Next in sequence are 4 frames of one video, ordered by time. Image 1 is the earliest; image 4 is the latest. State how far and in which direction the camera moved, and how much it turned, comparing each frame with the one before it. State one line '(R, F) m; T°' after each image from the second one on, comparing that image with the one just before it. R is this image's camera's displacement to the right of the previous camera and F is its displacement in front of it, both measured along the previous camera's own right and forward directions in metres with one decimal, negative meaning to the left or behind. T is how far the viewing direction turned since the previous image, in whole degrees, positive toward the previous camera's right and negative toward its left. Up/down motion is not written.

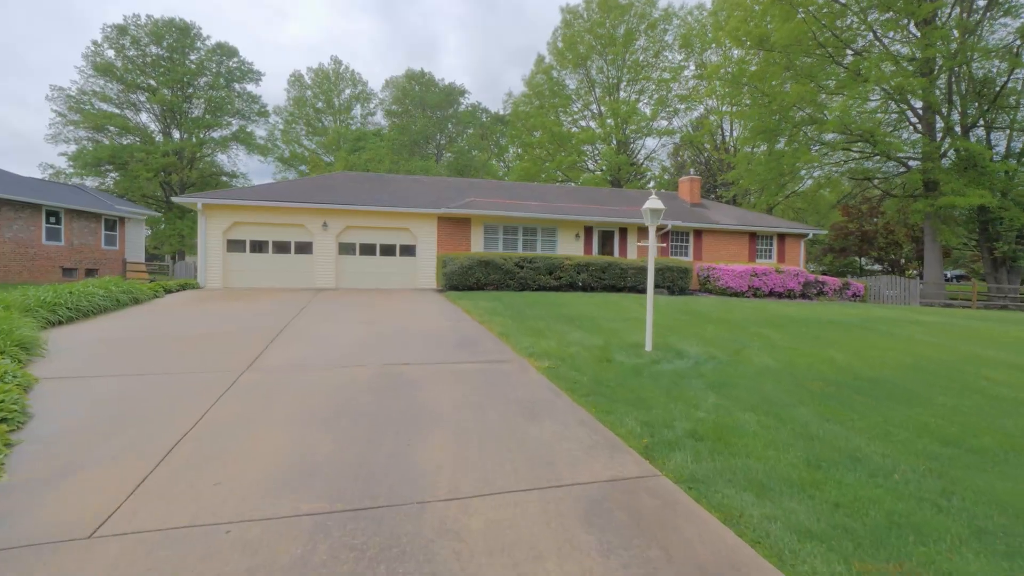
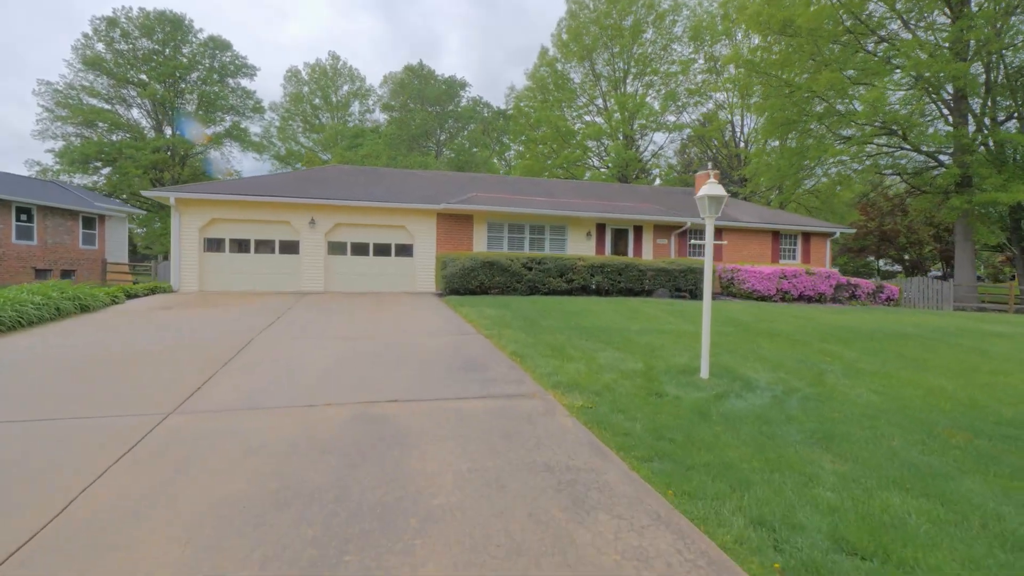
(-0.2, +1.4) m; 0°
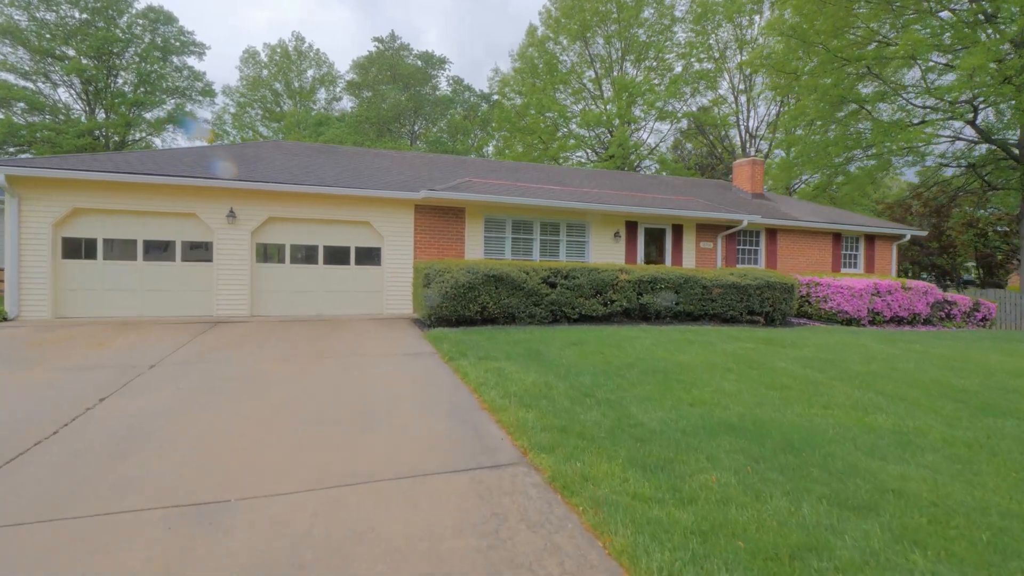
(-0.7, +4.0) m; +3°
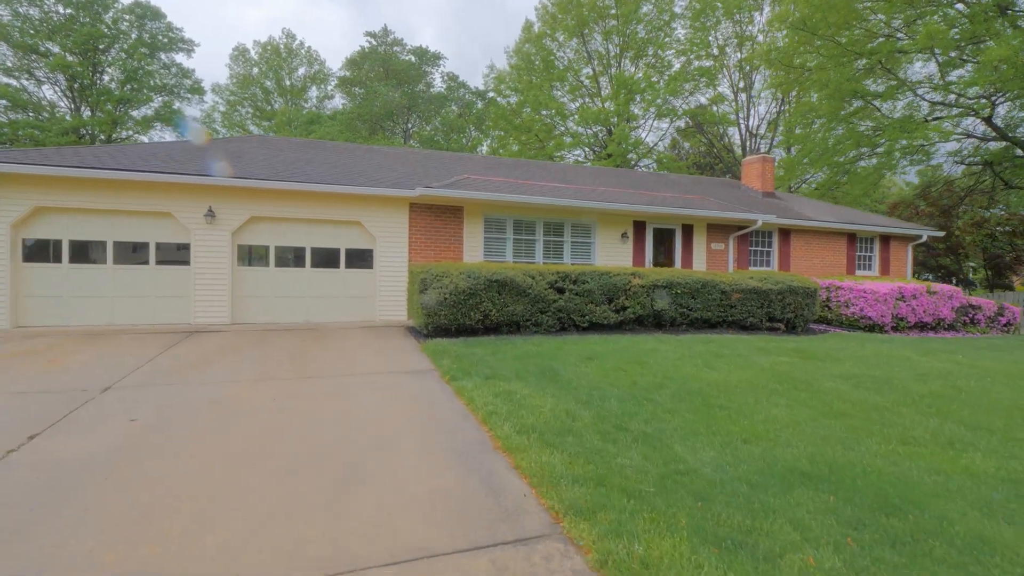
(-0.2, +0.7) m; +1°
